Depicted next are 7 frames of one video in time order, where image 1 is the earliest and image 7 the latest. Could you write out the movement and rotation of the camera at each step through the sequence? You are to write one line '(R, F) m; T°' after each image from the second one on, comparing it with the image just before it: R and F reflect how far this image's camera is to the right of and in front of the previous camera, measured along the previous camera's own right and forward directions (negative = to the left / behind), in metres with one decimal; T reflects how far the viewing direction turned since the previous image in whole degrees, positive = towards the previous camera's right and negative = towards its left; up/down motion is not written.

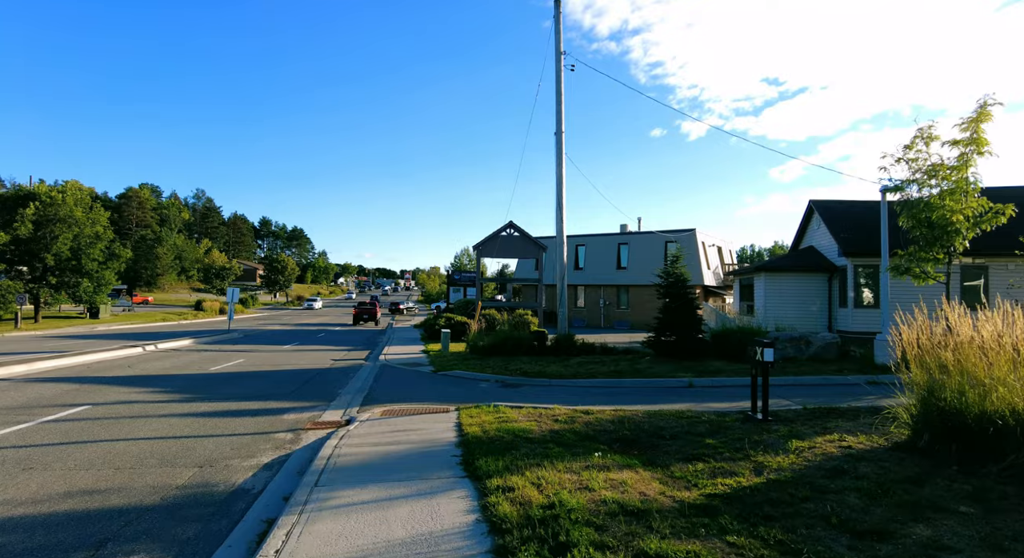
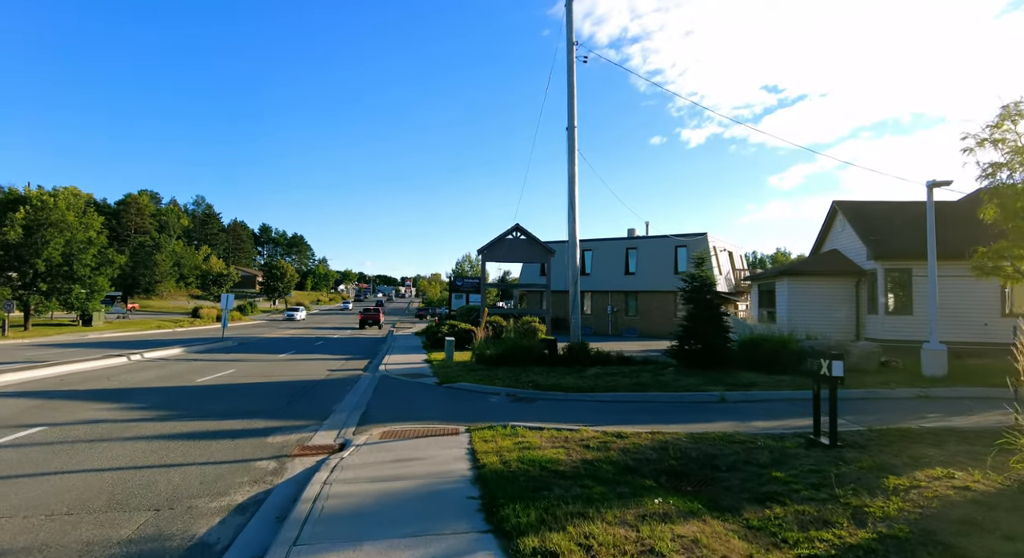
(-0.3, +1.1) m; 0°
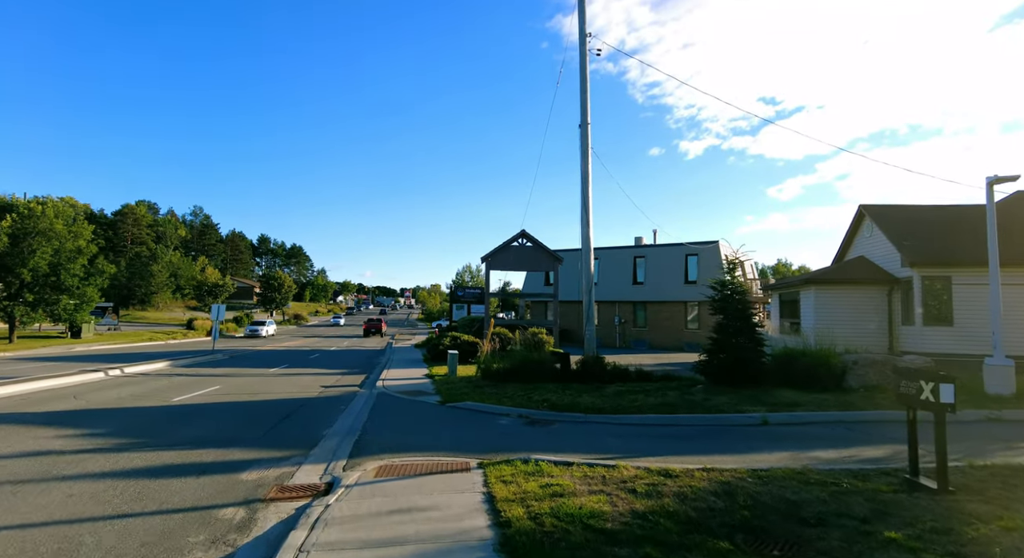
(-0.3, +1.2) m; 0°
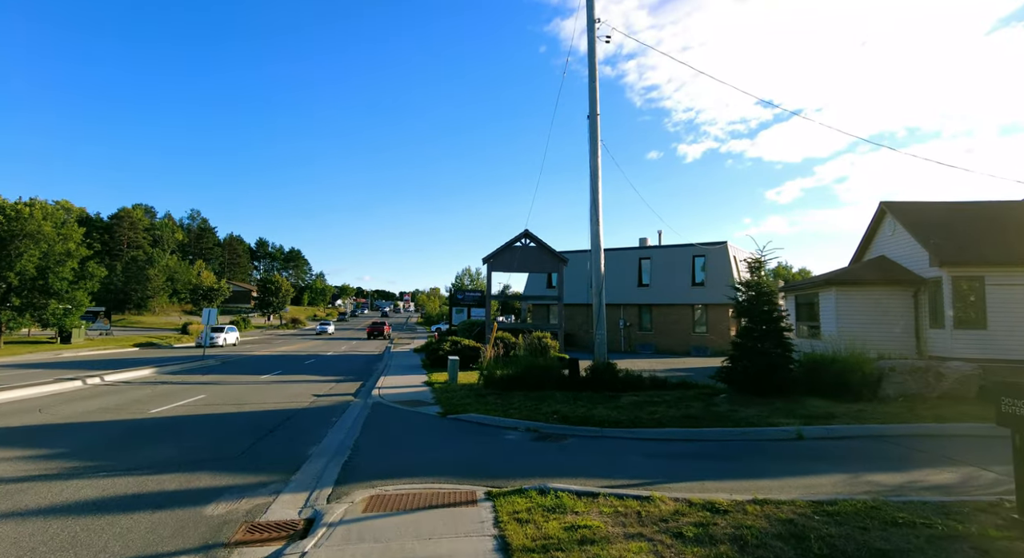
(-0.2, +0.9) m; 0°
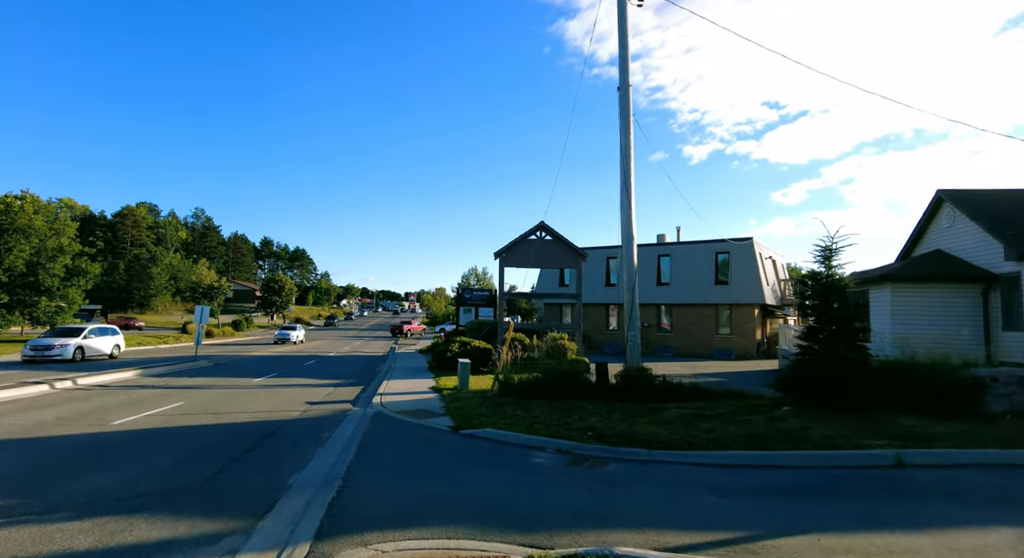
(-0.4, +1.7) m; -1°
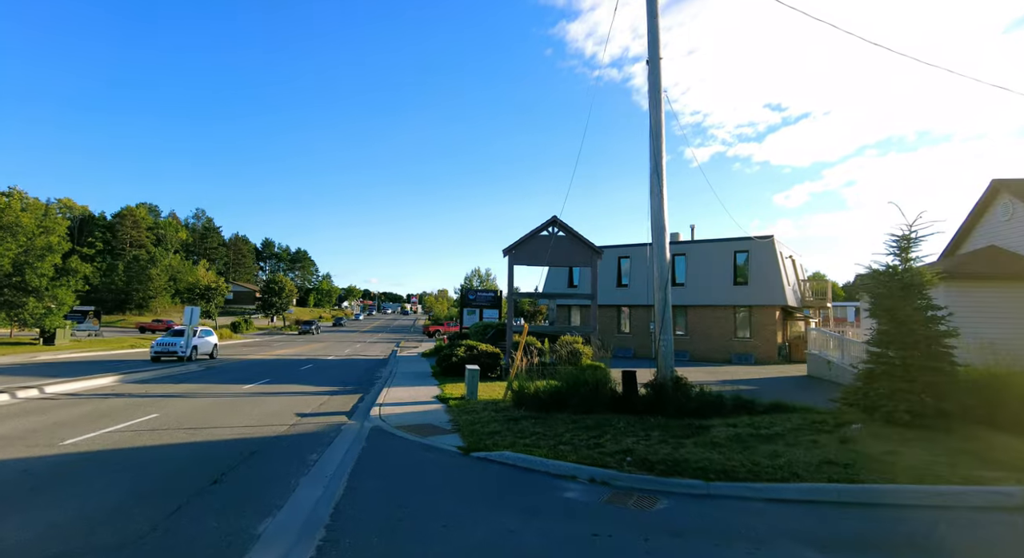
(-0.3, +1.4) m; 0°
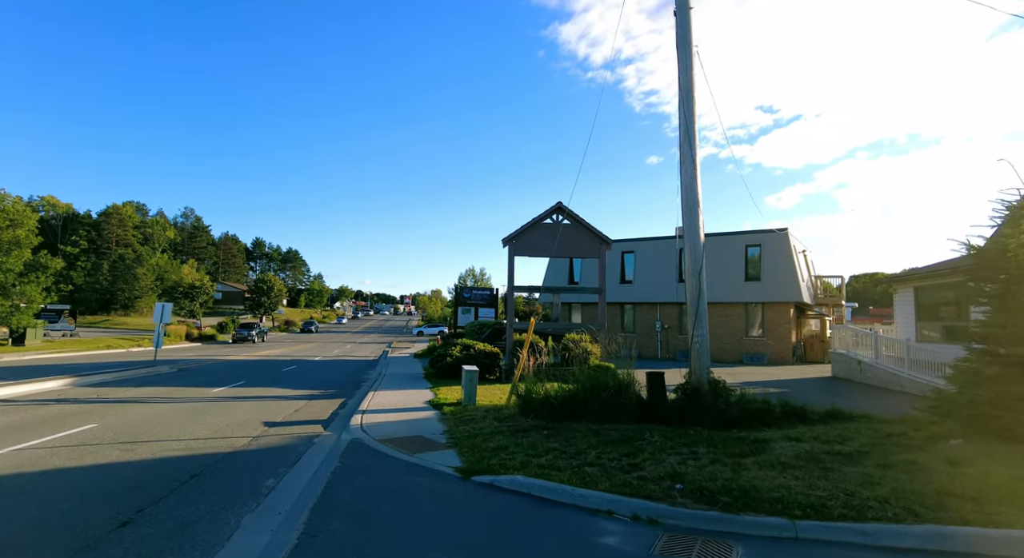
(-0.2, +1.6) m; +1°
